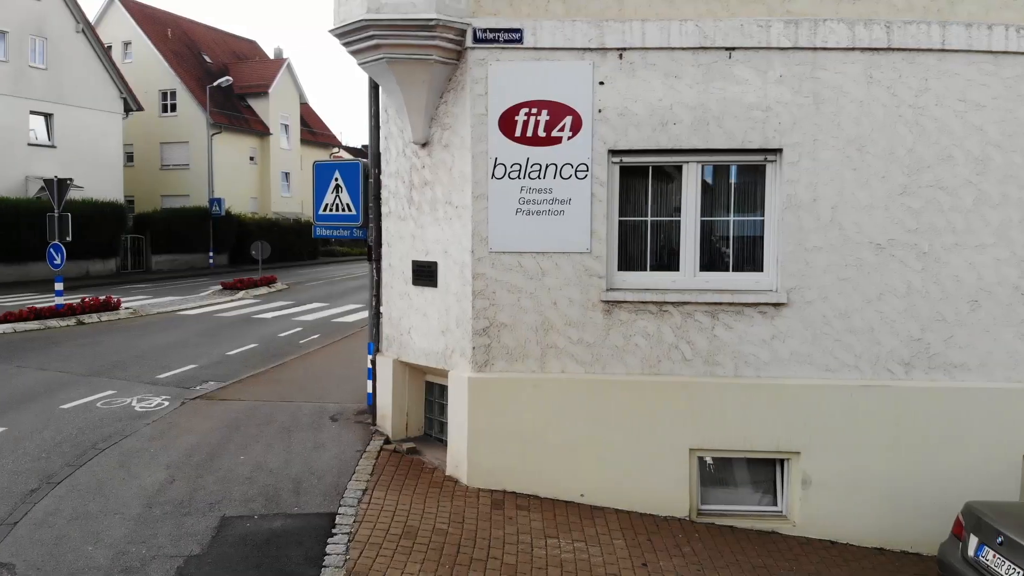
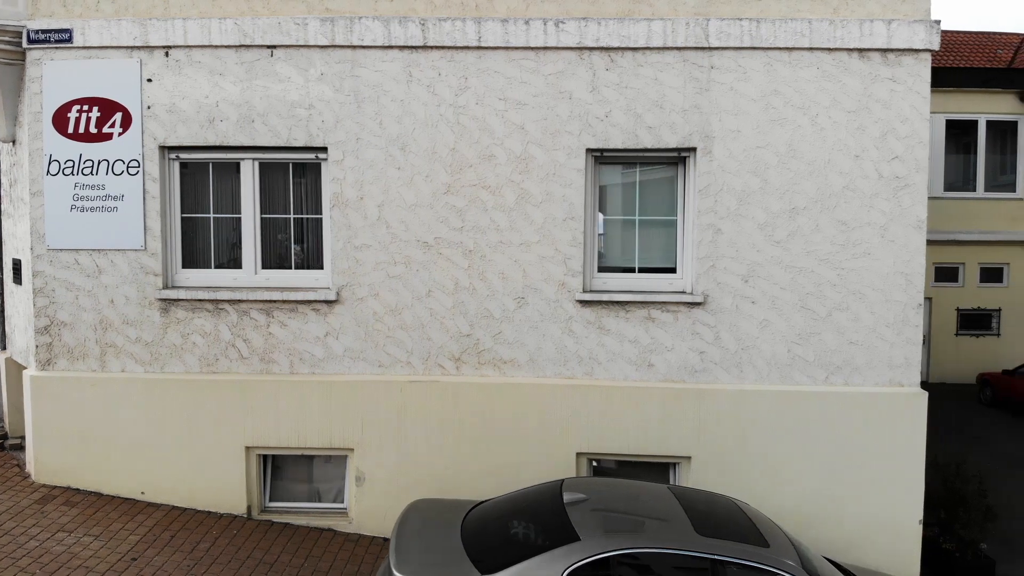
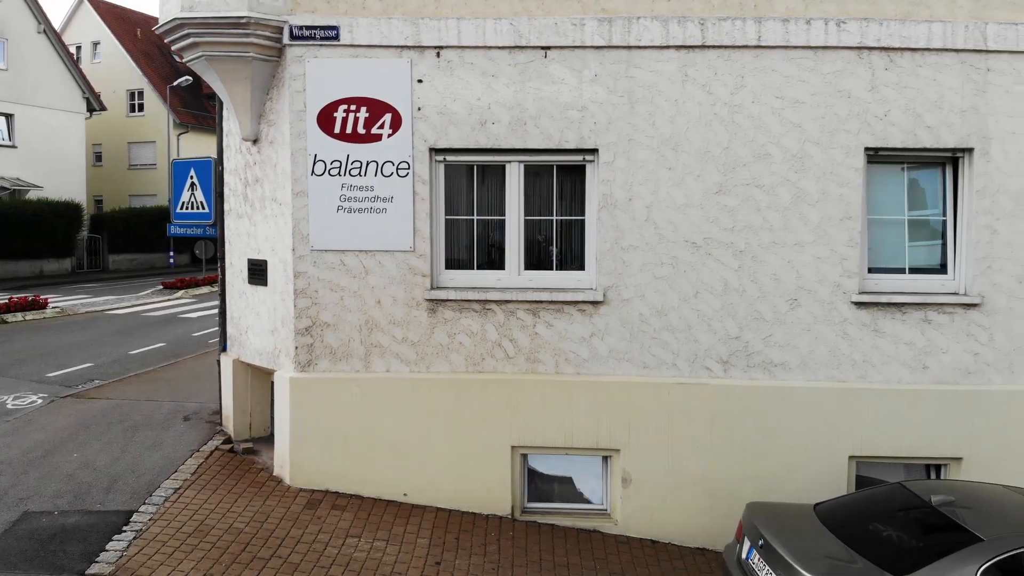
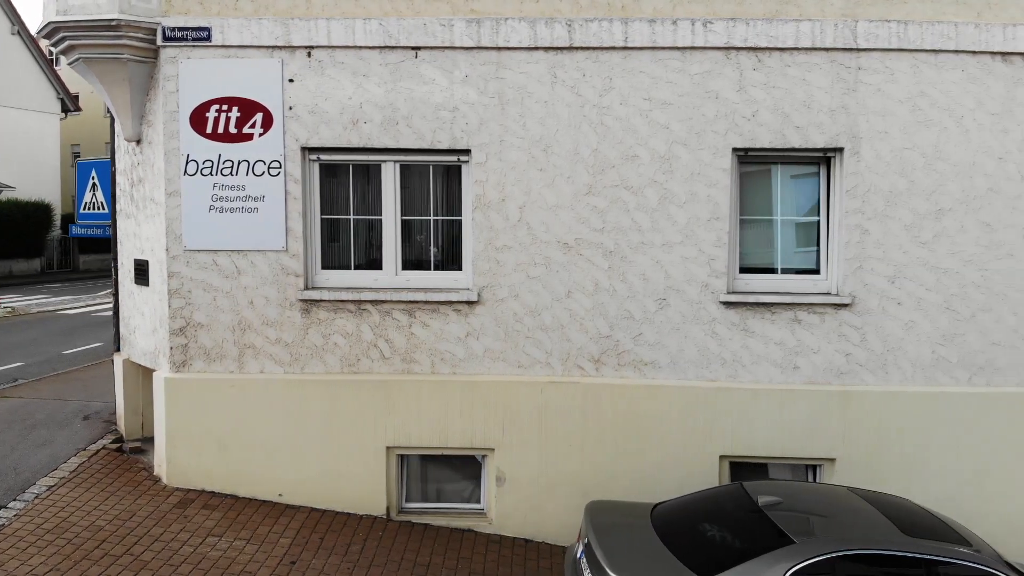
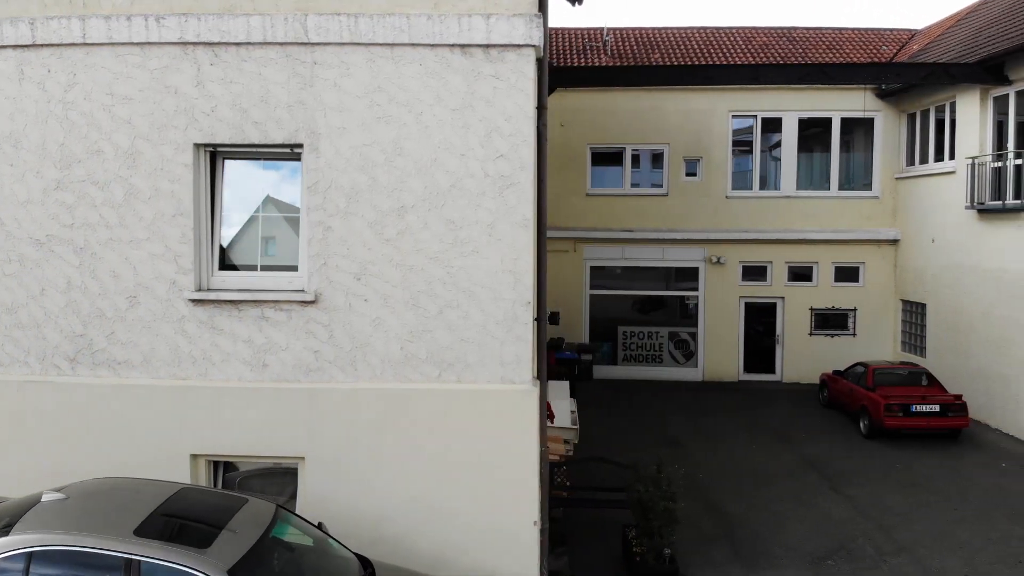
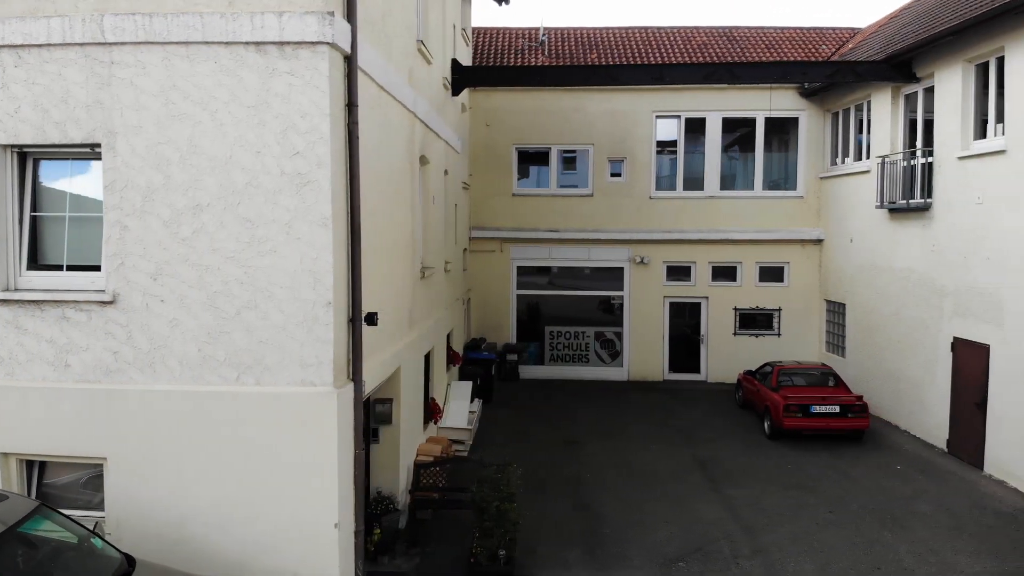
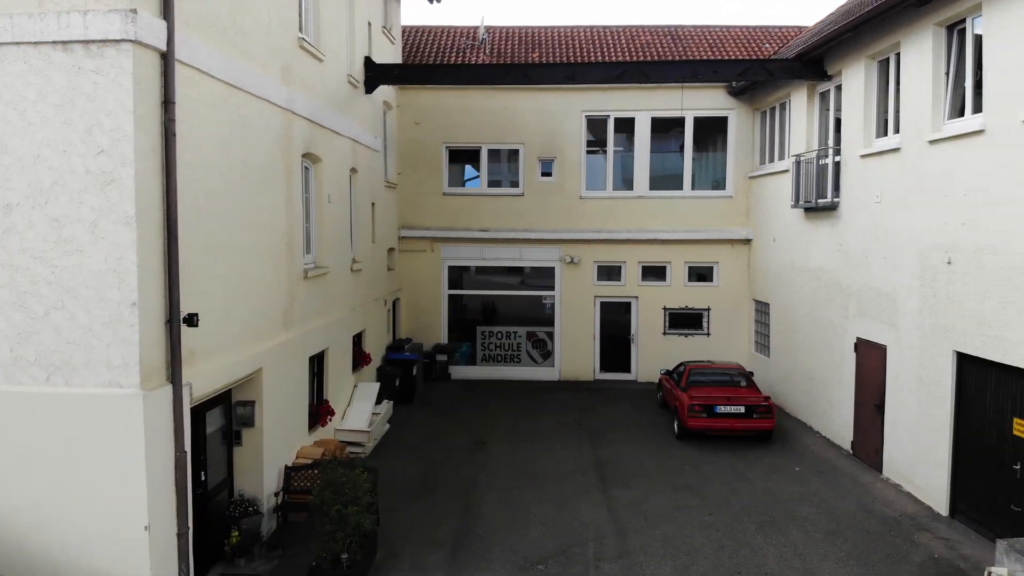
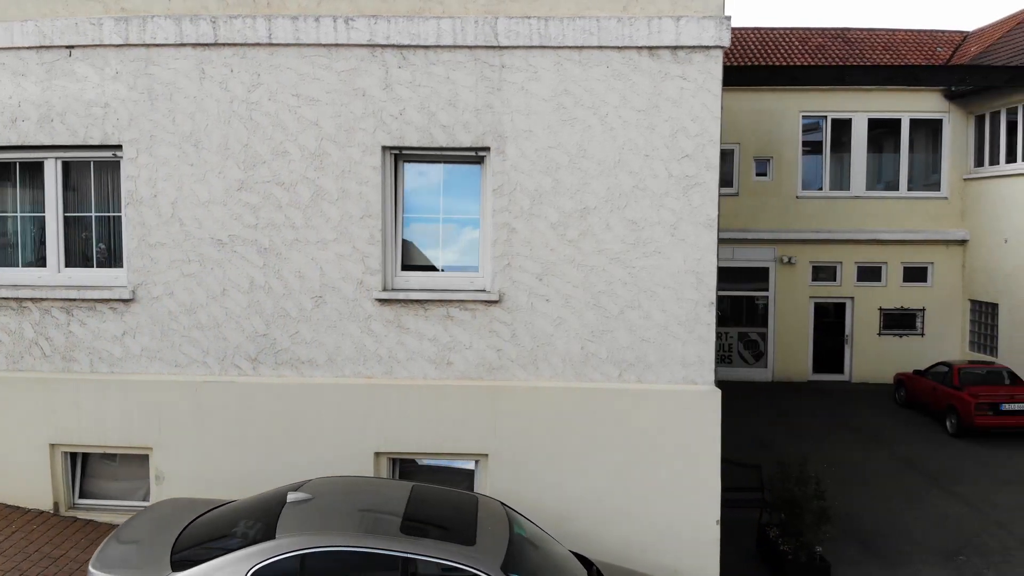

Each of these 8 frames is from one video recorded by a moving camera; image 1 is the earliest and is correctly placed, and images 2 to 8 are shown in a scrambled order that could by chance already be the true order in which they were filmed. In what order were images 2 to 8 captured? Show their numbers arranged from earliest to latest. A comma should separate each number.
3, 4, 2, 8, 5, 6, 7
